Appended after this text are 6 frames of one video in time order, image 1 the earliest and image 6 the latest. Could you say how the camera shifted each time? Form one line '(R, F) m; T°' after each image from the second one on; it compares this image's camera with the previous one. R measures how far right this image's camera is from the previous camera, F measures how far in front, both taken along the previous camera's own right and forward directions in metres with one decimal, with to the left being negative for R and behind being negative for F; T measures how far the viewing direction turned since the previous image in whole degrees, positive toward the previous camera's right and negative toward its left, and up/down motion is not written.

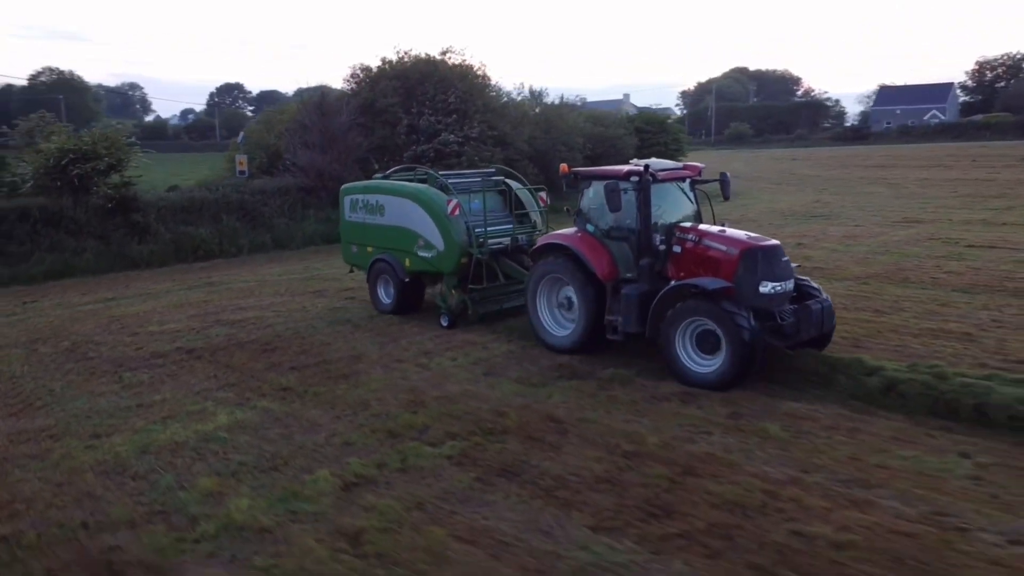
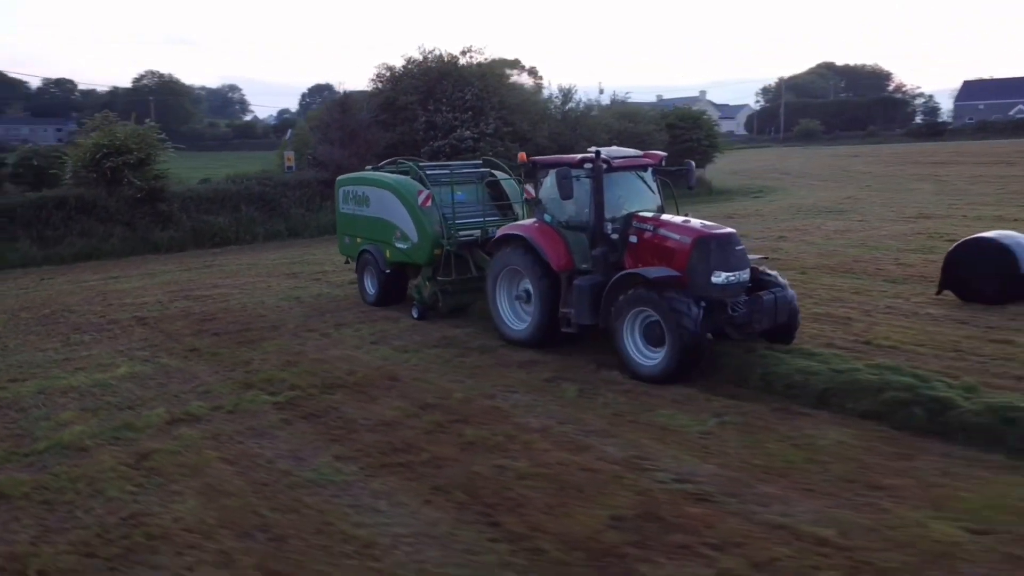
(+2.2, -0.7) m; -6°
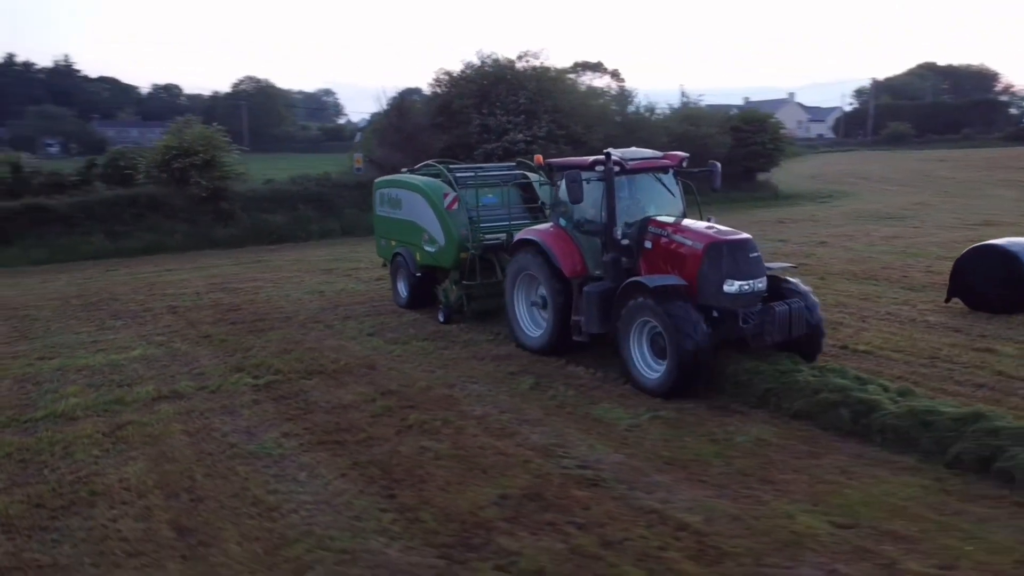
(+1.1, -0.3) m; -6°
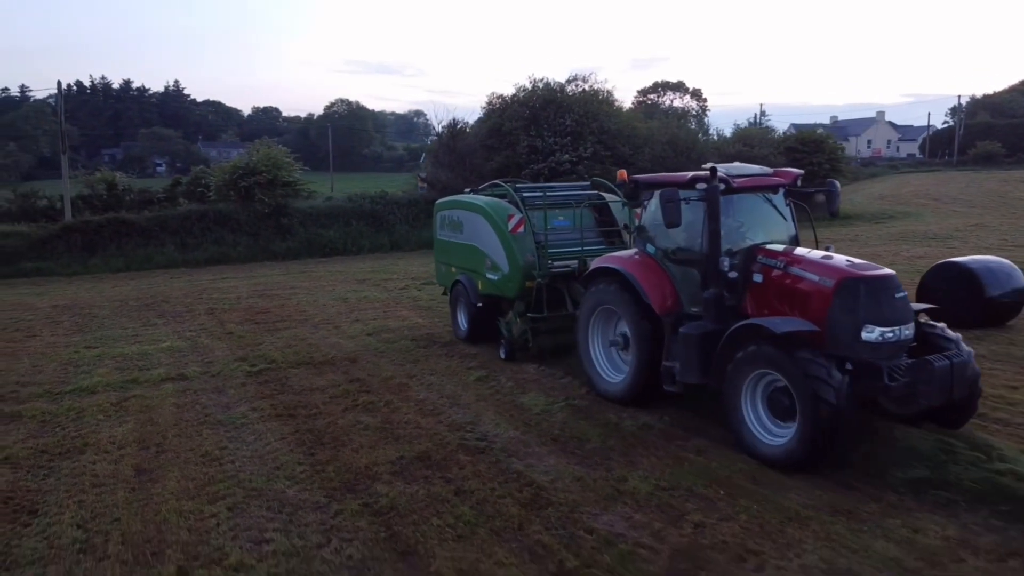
(+1.3, -0.9) m; -6°
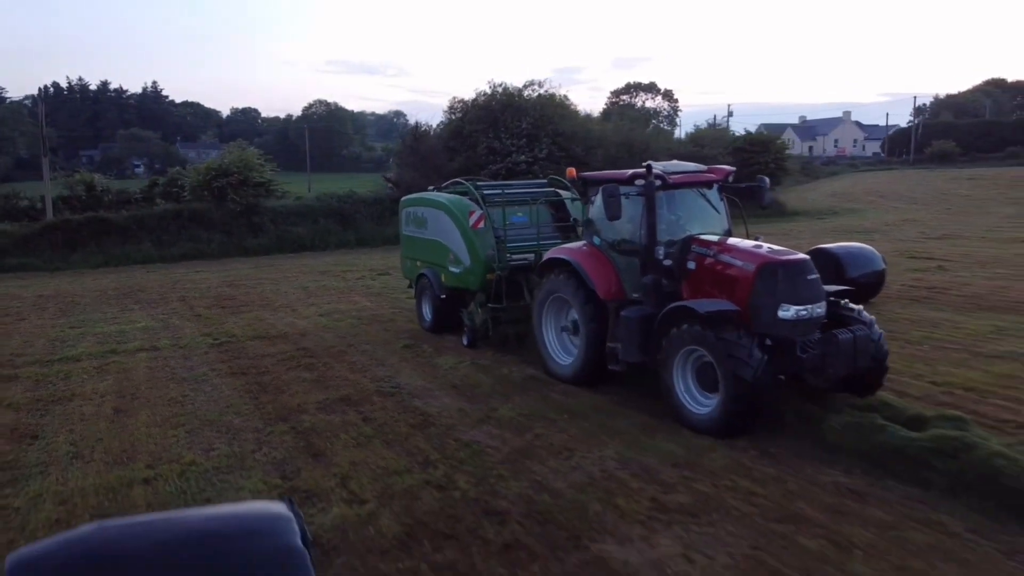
(+0.7, -1.5) m; +1°
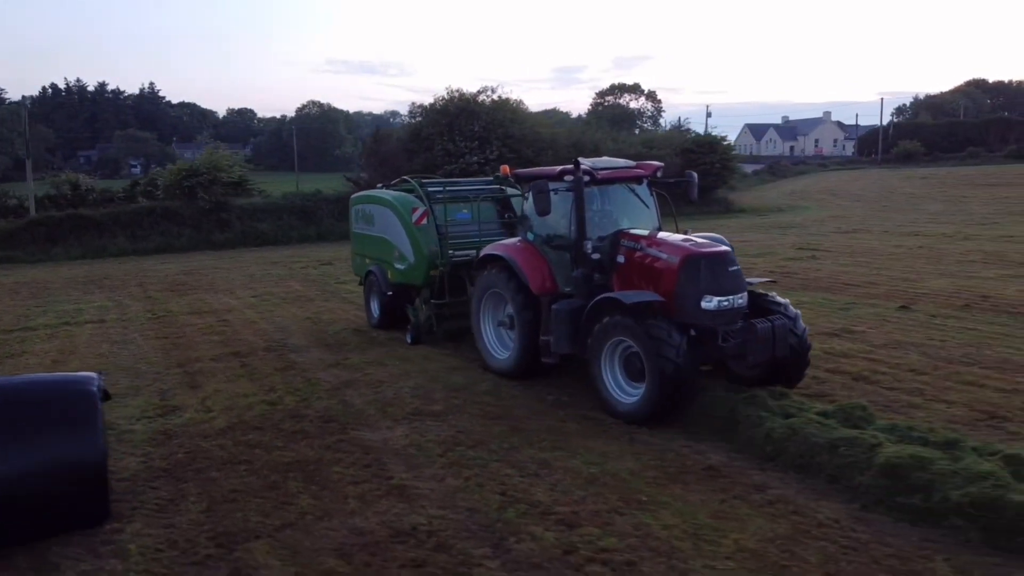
(+1.6, -1.9) m; 0°
